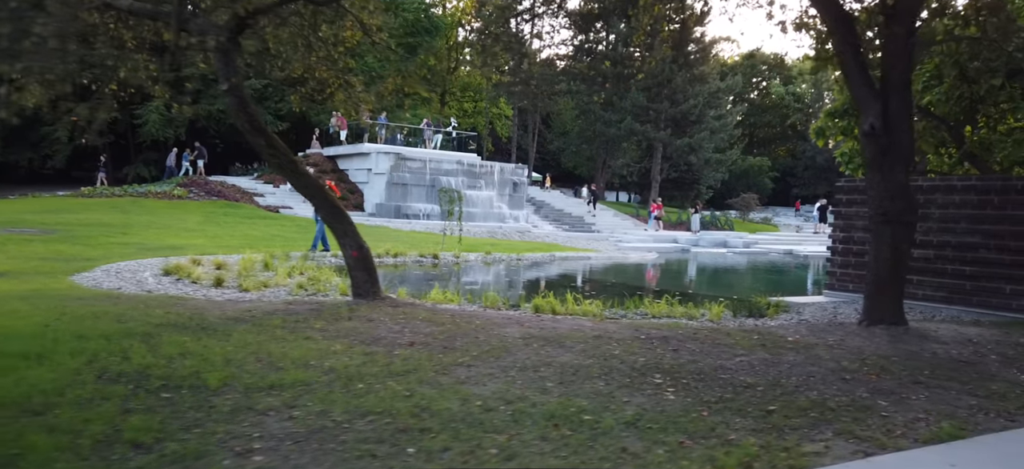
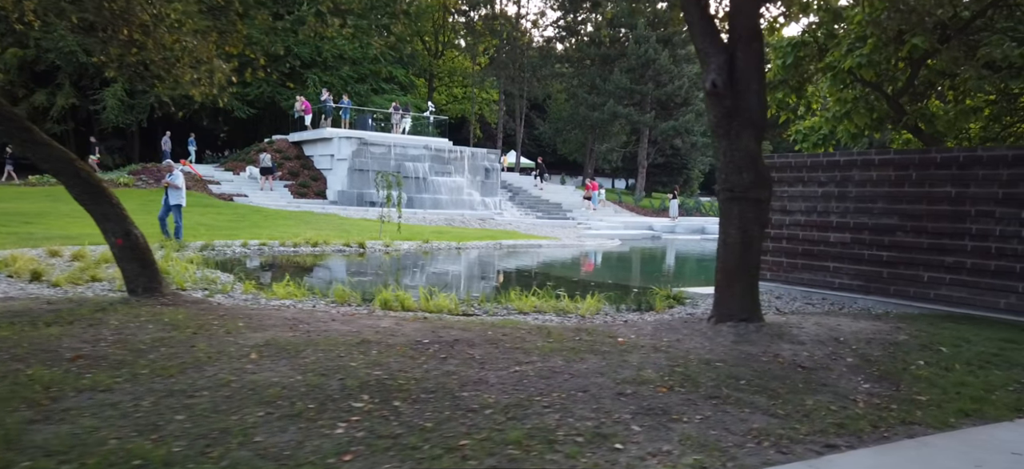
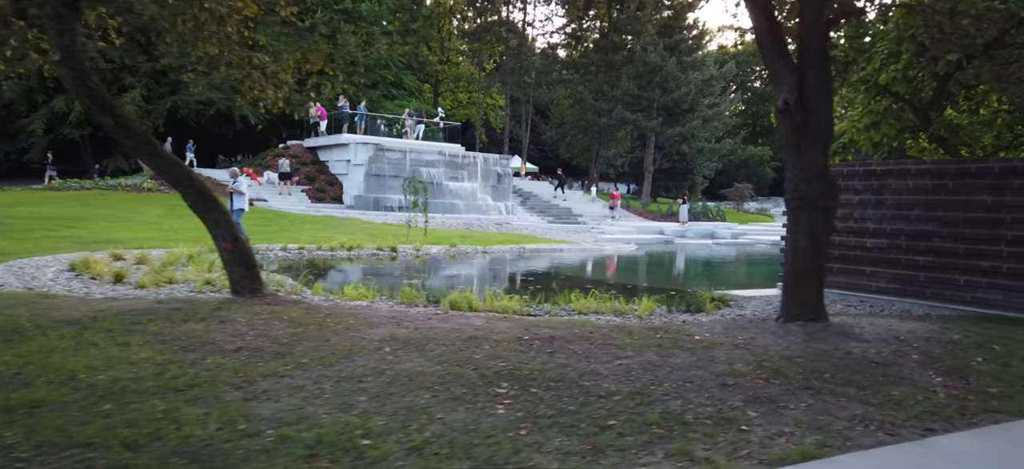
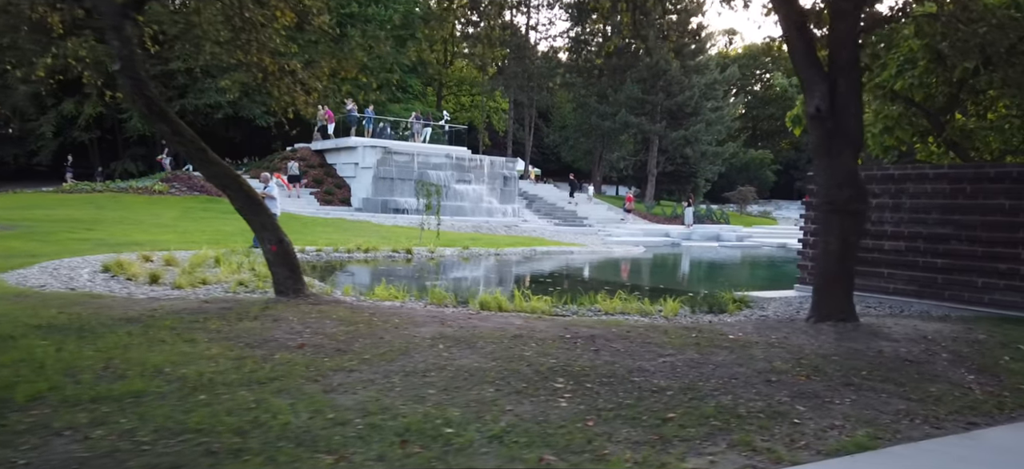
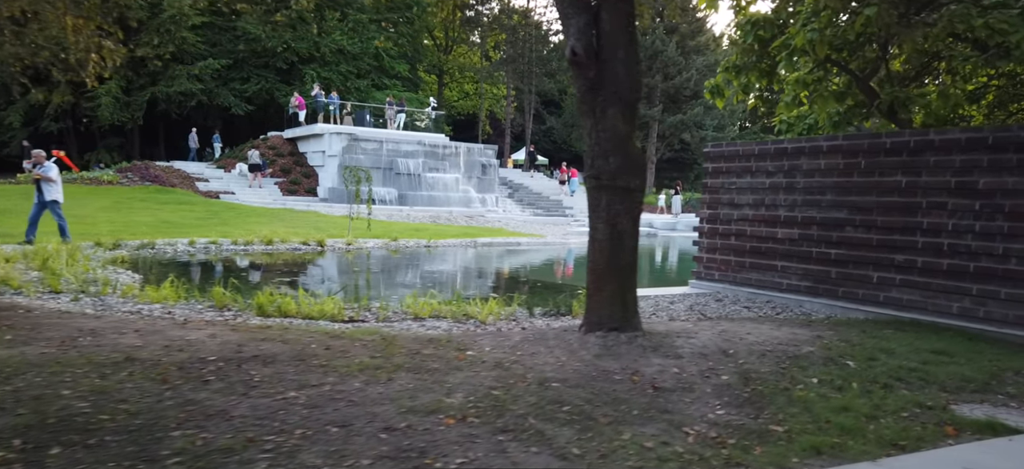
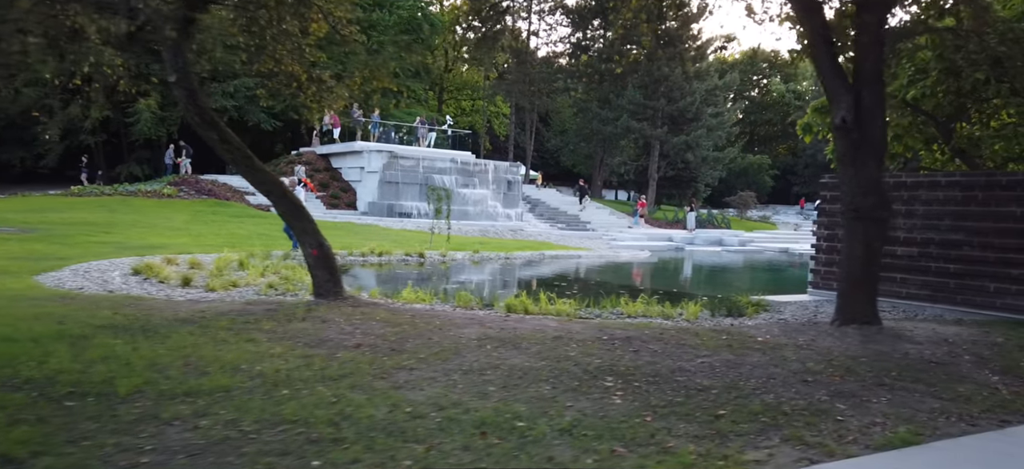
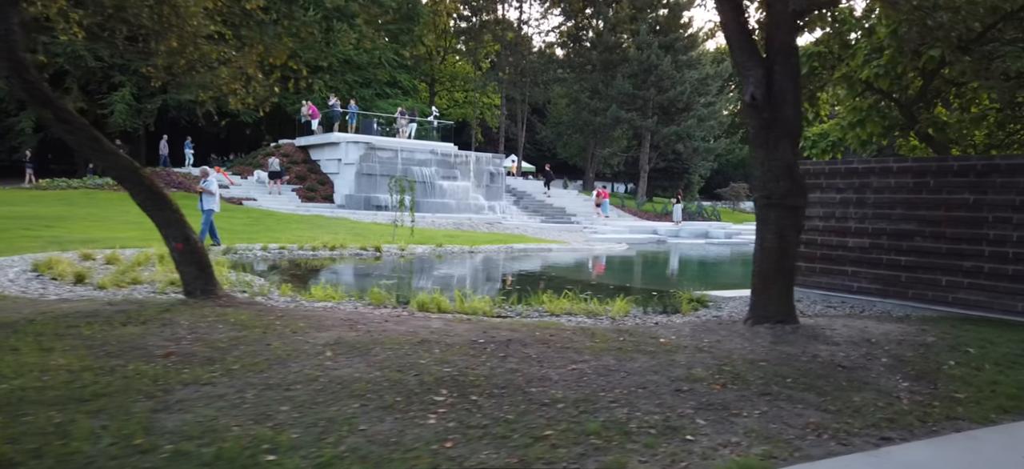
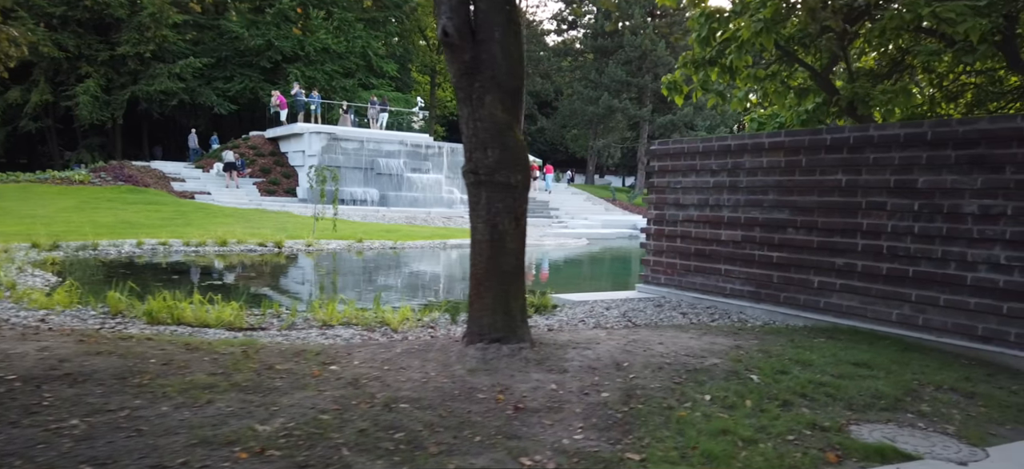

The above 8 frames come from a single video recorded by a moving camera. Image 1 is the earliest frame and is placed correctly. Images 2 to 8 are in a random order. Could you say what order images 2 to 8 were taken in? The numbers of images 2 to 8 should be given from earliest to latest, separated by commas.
6, 4, 3, 7, 2, 5, 8
